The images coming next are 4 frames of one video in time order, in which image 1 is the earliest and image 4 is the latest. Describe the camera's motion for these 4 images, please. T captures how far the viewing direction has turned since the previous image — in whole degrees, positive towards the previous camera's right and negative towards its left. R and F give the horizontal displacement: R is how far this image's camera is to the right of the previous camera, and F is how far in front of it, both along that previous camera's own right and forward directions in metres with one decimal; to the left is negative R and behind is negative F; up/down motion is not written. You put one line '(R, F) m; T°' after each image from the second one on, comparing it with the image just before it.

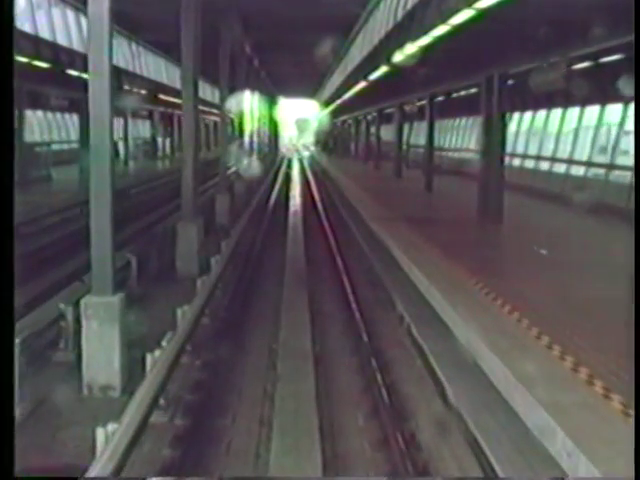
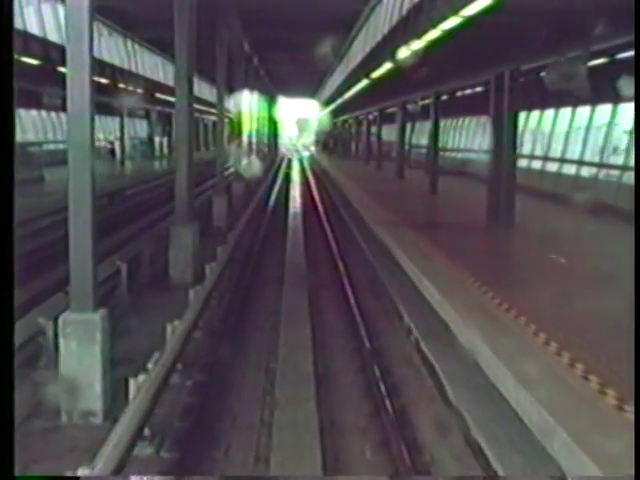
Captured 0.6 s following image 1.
(0.0, +0.6) m; 0°
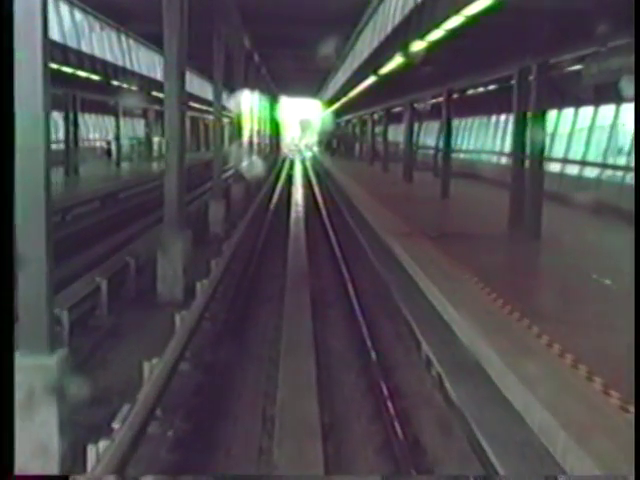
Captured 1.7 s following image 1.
(0.0, +0.5) m; 0°
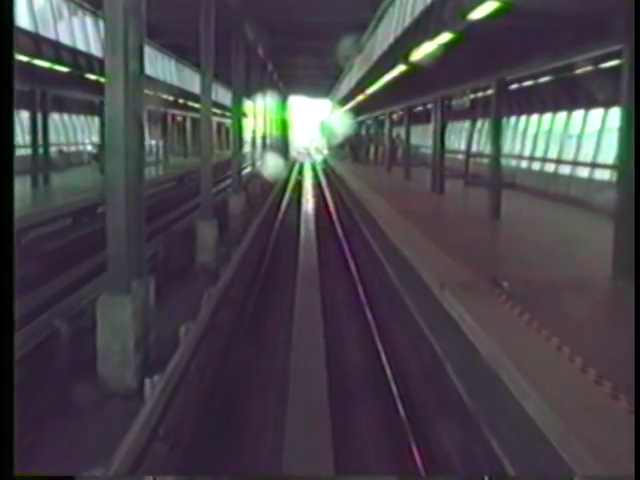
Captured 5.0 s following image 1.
(0.0, +1.2) m; -1°
